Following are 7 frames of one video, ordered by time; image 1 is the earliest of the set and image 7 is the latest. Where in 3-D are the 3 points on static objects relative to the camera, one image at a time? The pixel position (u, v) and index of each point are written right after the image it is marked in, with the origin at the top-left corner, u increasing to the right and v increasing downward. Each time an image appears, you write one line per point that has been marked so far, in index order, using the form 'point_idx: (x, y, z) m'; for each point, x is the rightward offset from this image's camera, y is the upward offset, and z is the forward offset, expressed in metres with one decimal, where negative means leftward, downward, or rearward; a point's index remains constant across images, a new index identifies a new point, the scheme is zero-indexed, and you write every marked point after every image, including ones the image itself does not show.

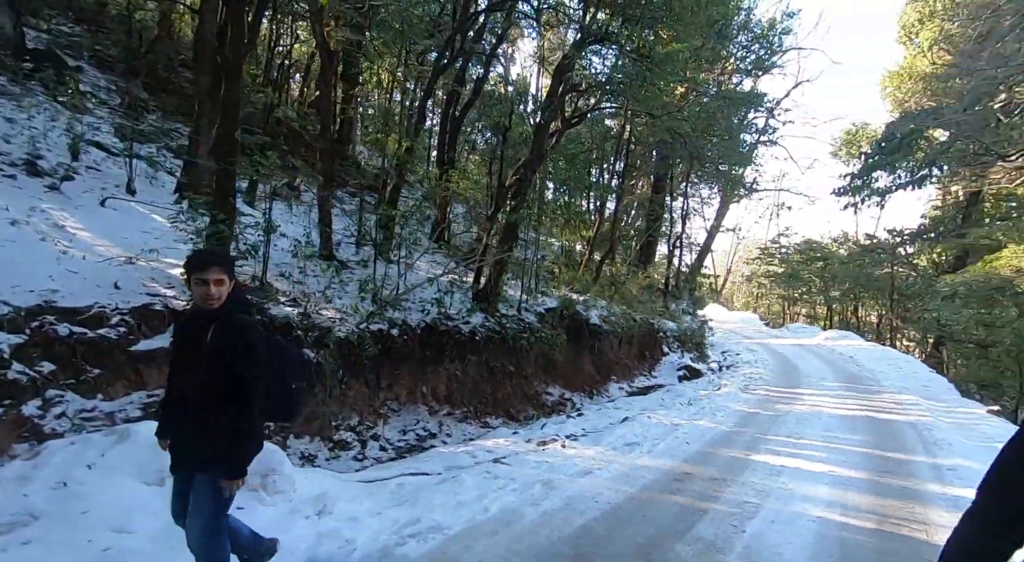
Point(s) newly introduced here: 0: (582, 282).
0: (+1.4, 0.0, +12.0) m
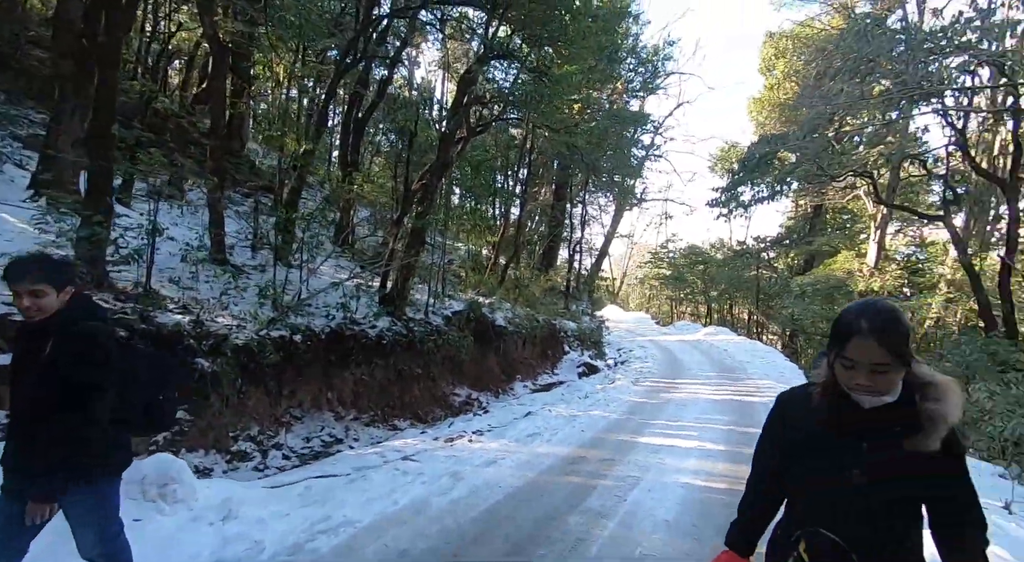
0: (-0.5, -0.1, +12.5) m
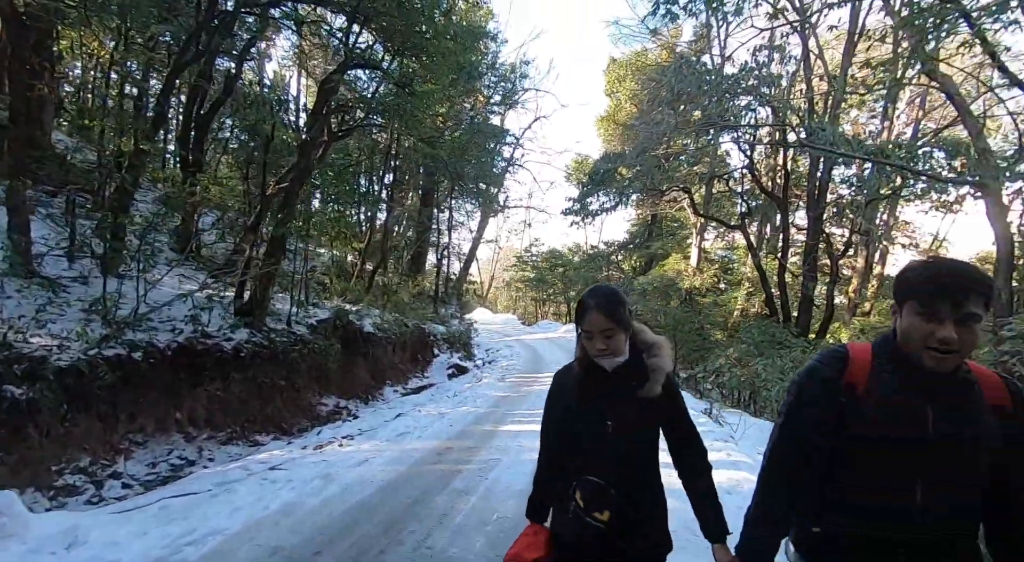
0: (-3.3, -0.2, +12.4) m
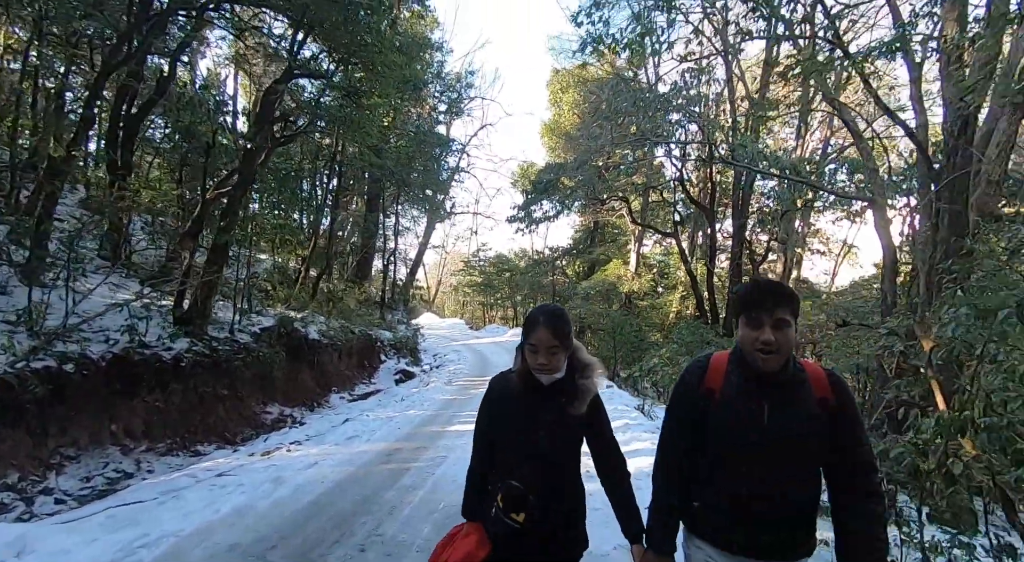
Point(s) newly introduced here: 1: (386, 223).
0: (-4.4, -0.4, +12.3) m
1: (-3.4, +1.6, +16.2) m
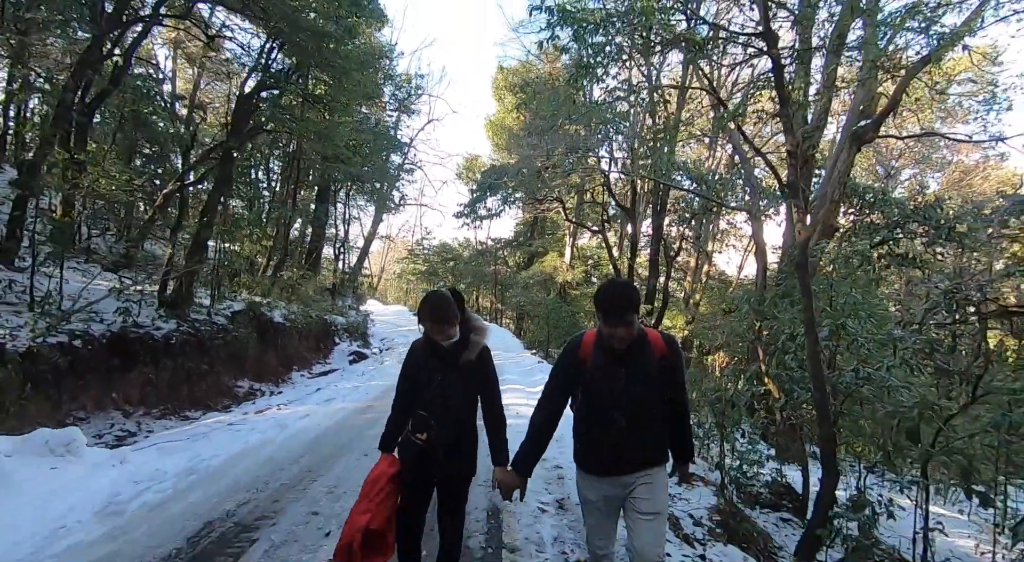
0: (-5.6, -0.1, +12.8) m
1: (-5.0, +1.9, +16.8) m
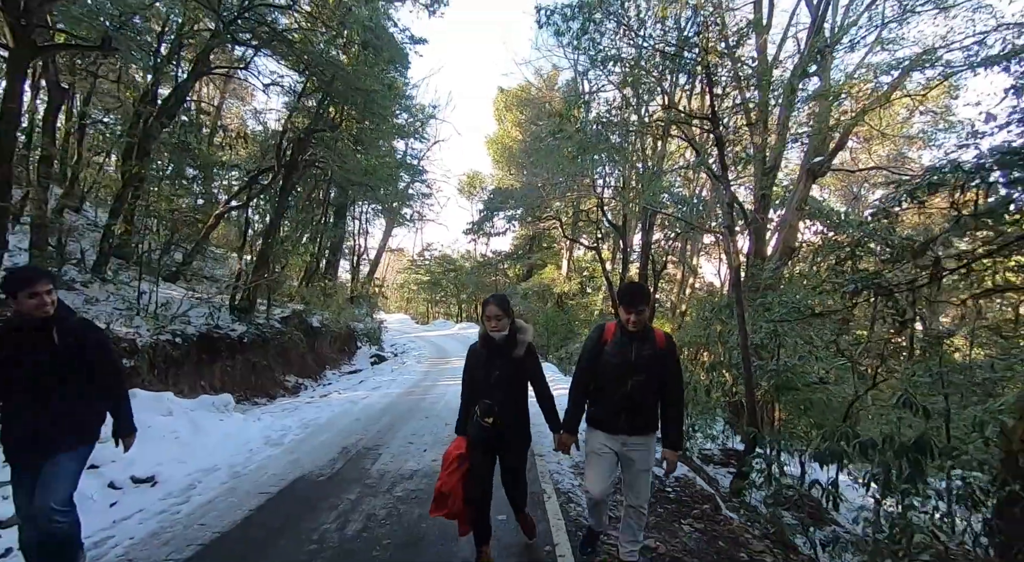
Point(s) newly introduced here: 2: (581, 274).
0: (-5.6, -0.3, +14.1) m
1: (-5.0, +1.6, +18.1) m
2: (+2.3, +0.2, +19.6) m
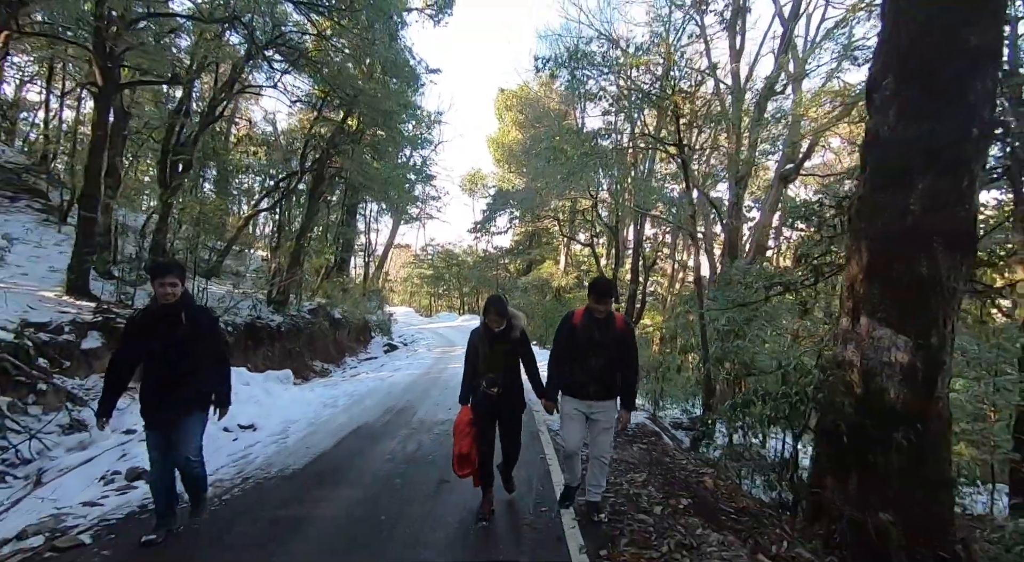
0: (-5.5, -0.2, +15.3) m
1: (-4.9, +1.8, +19.2) m
2: (+2.3, +0.4, +20.7) m
